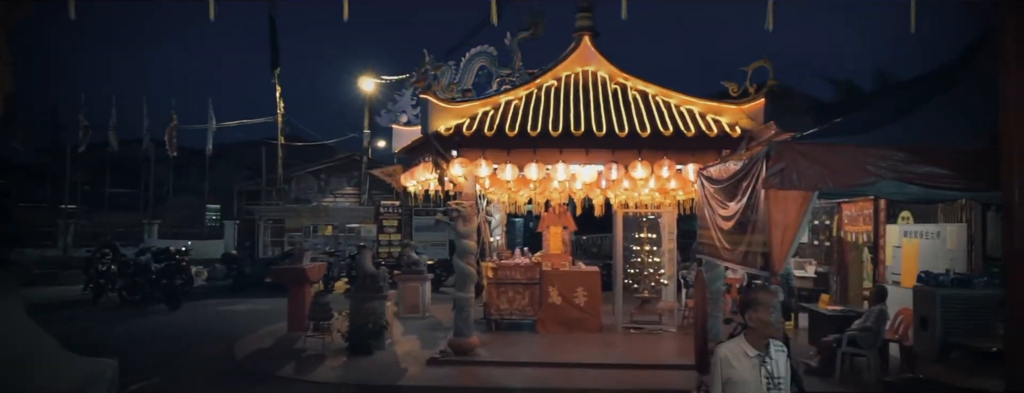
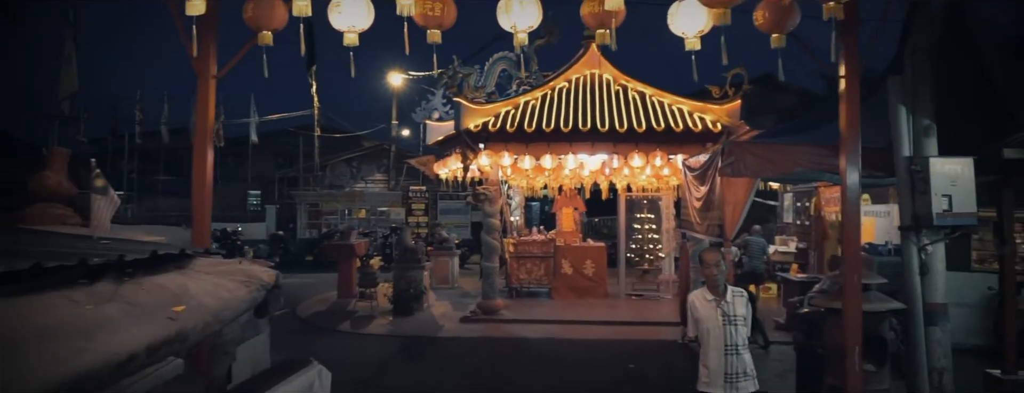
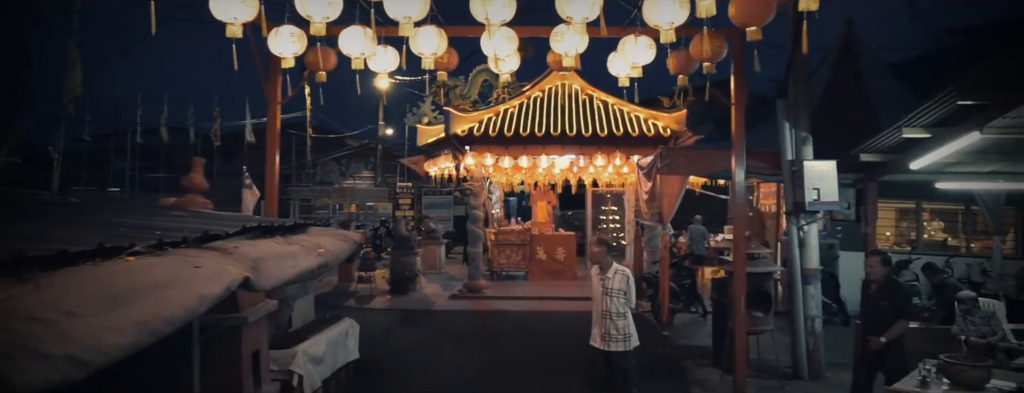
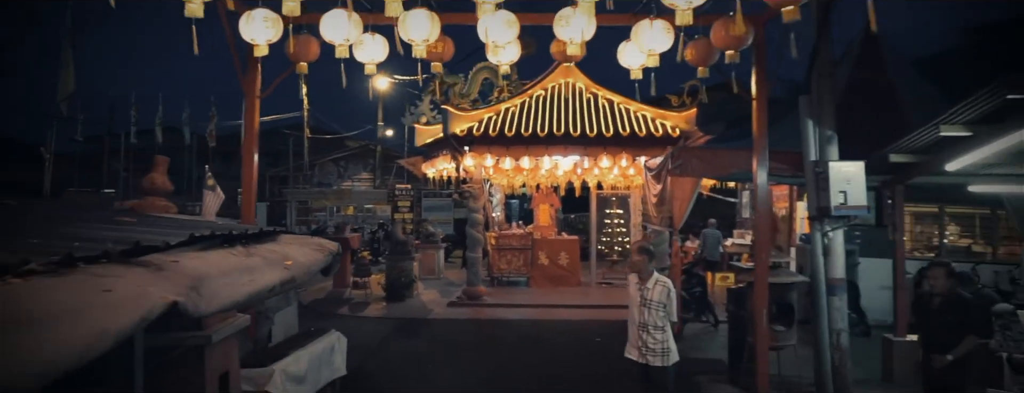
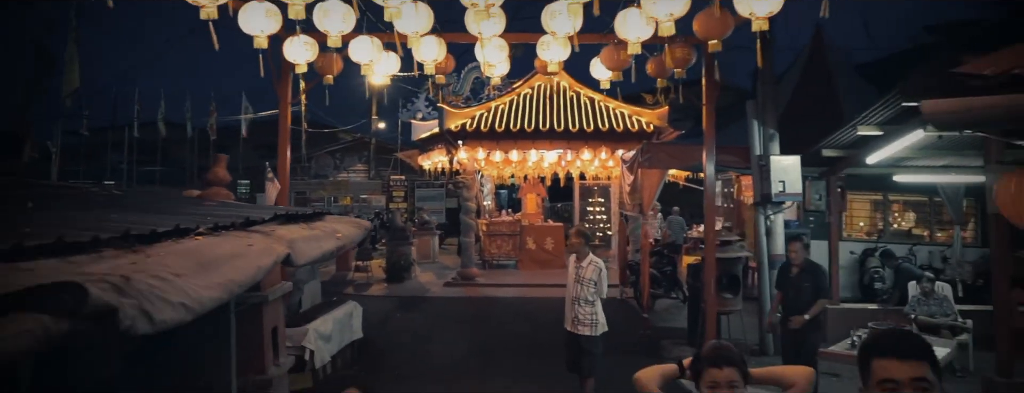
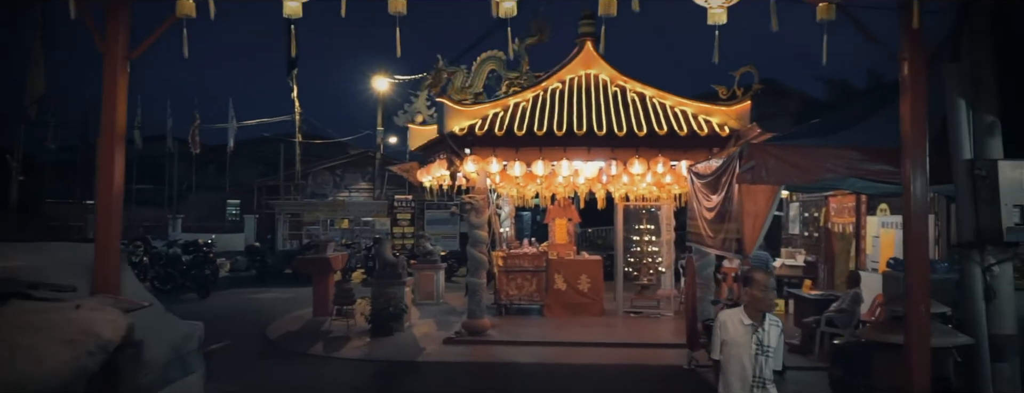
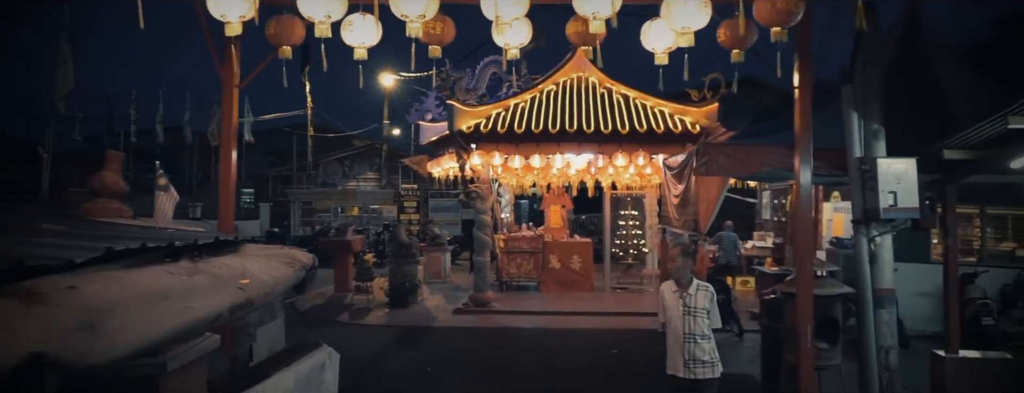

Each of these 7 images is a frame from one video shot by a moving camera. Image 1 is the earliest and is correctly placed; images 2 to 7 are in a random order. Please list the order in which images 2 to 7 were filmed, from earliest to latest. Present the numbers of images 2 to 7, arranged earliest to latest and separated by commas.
6, 2, 7, 4, 3, 5
